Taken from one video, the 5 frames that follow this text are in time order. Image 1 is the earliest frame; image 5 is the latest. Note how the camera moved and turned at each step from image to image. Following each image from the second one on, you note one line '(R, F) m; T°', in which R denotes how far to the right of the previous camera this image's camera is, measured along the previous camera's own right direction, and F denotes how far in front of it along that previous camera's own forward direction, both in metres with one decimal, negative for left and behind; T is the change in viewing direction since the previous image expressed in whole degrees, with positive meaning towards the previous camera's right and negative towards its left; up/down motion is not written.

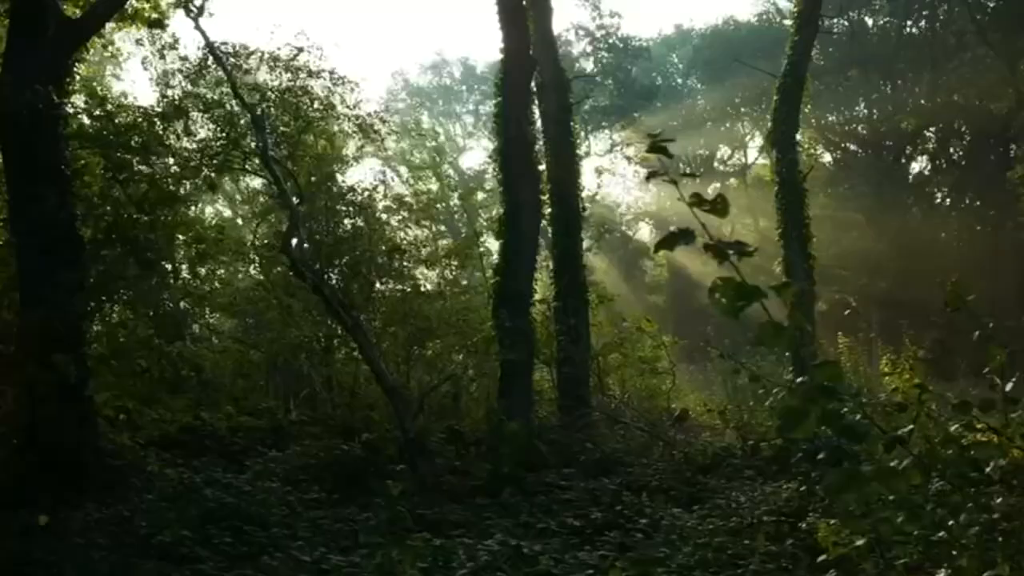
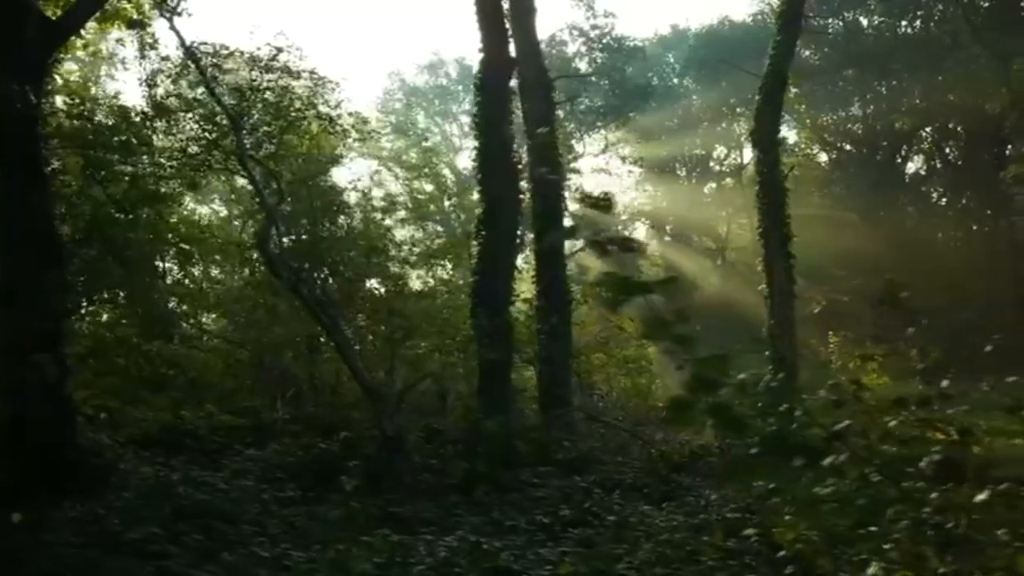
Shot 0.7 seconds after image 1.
(+0.3, -0.1) m; 0°
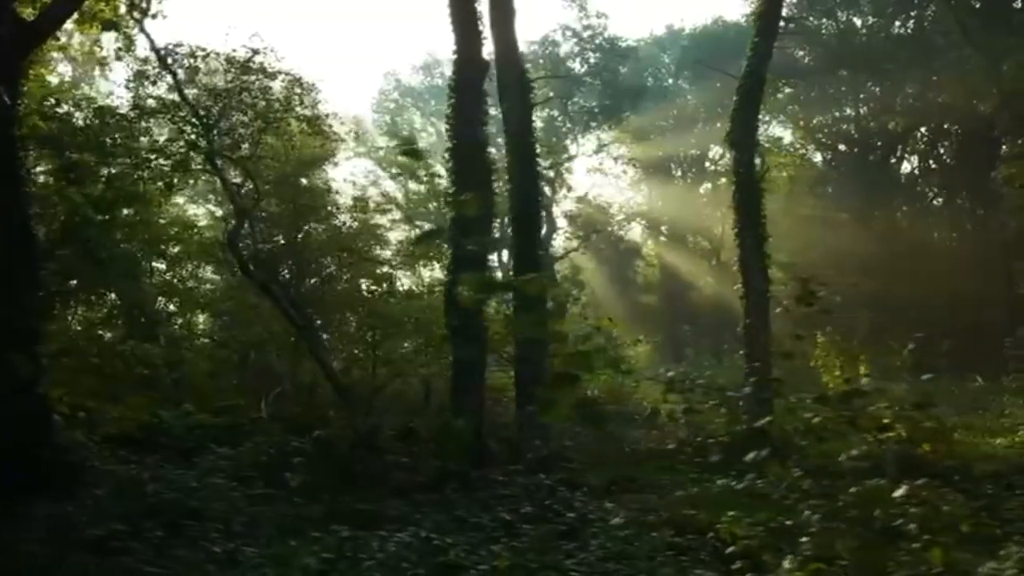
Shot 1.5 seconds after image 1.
(+0.3, -0.1) m; 0°
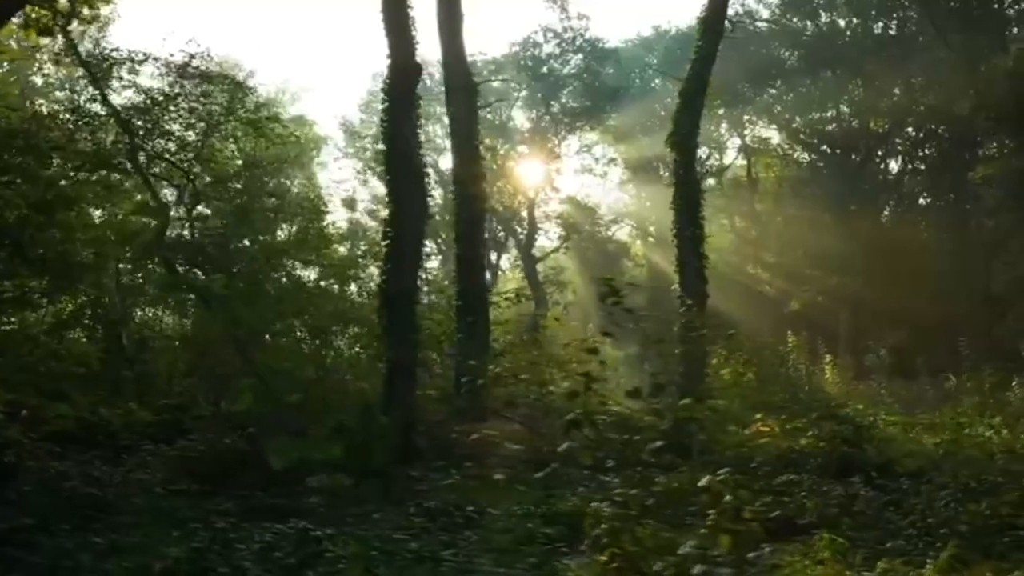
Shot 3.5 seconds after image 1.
(+0.9, -0.3) m; 0°
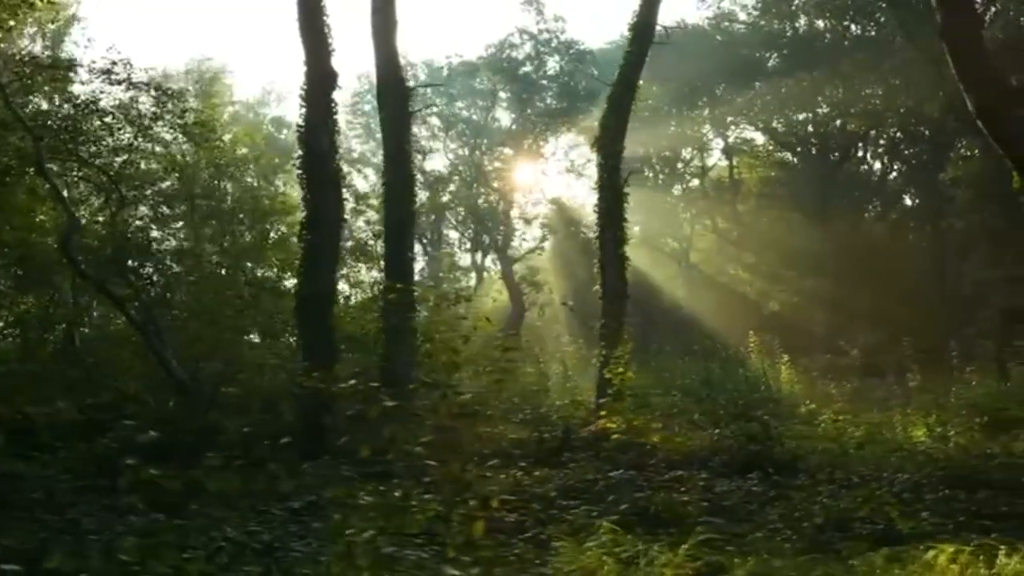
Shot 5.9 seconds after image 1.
(+1.1, -0.4) m; 0°
